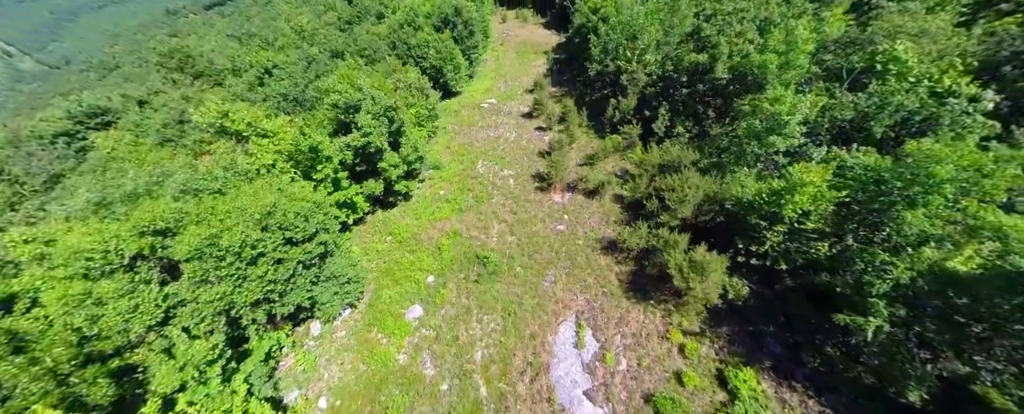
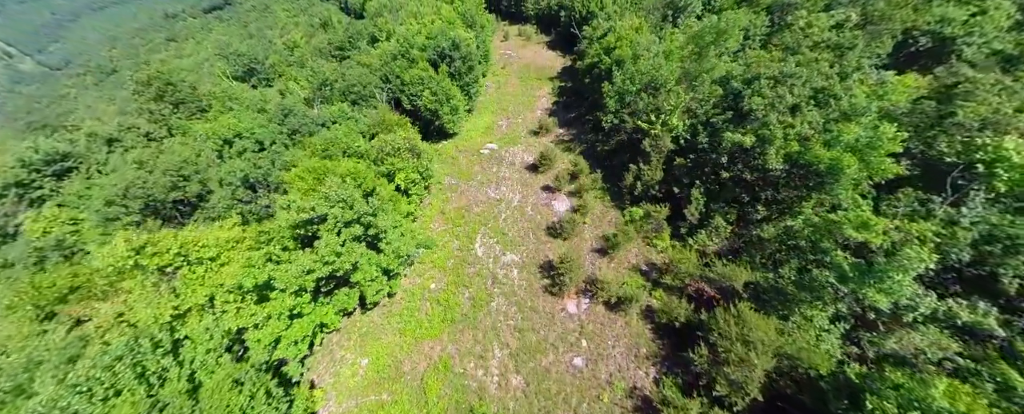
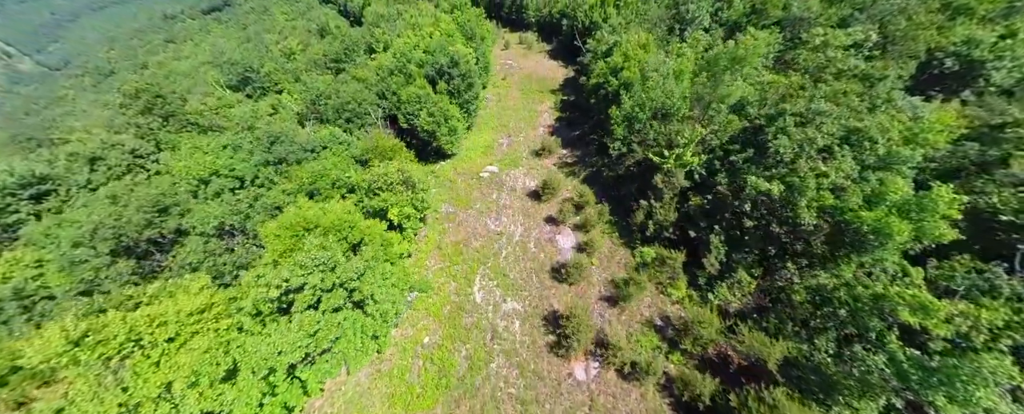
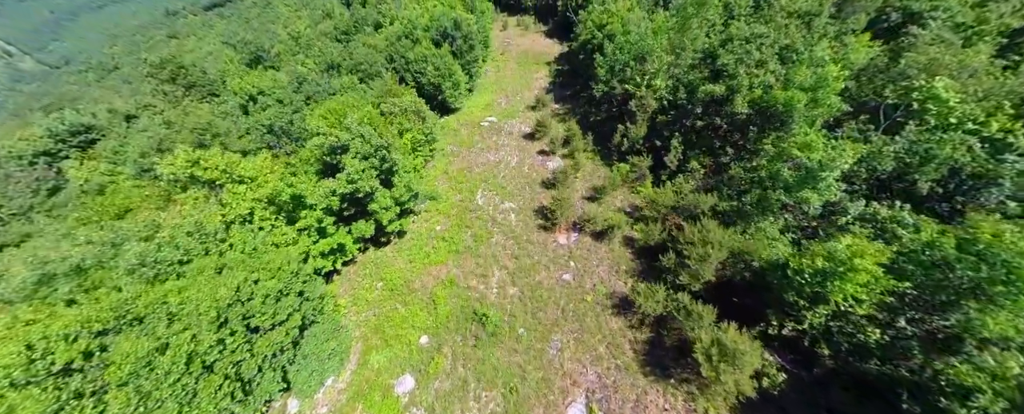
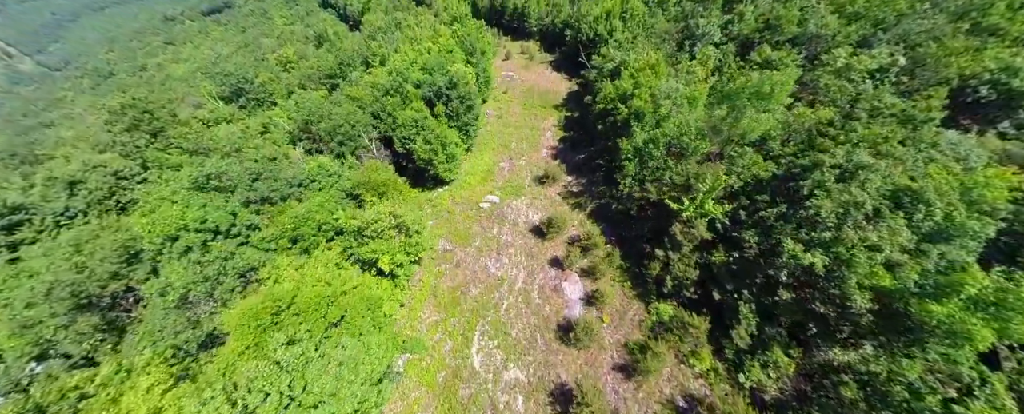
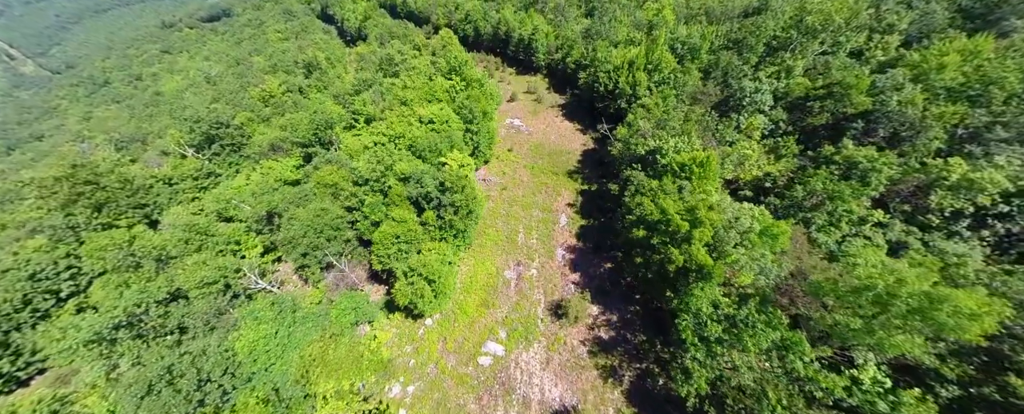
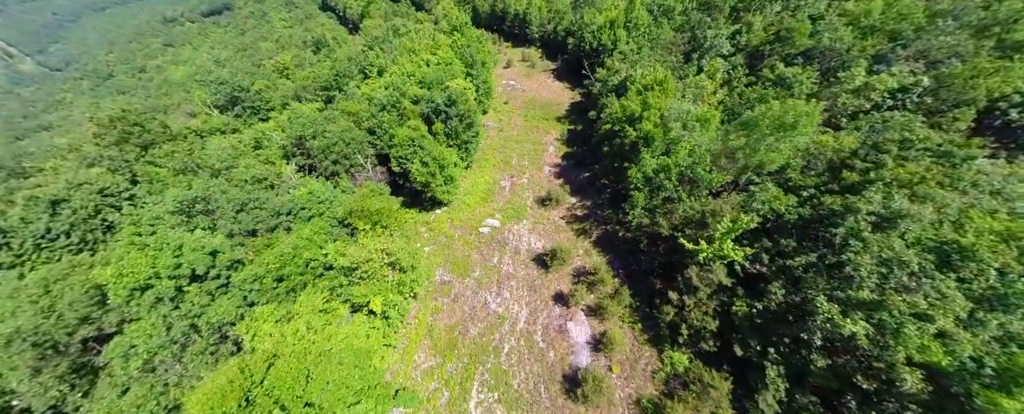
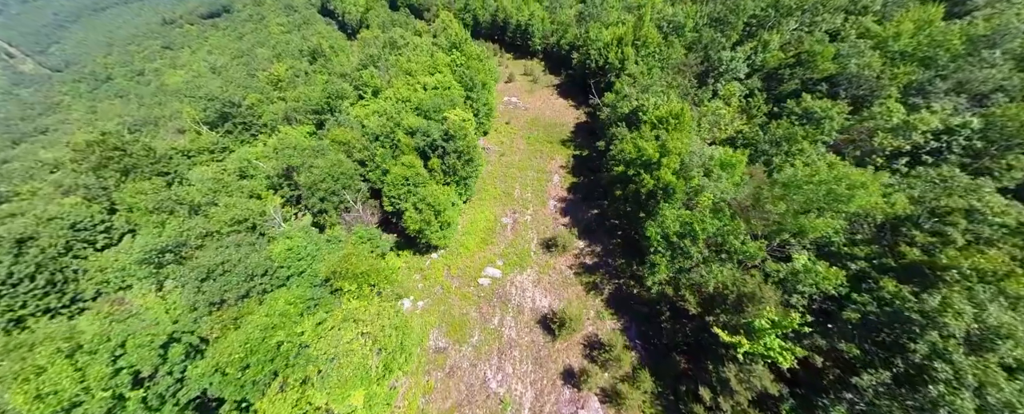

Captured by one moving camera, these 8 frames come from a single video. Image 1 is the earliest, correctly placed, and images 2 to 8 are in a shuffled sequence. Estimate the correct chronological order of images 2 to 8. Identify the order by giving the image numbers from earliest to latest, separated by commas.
4, 2, 3, 5, 7, 8, 6
